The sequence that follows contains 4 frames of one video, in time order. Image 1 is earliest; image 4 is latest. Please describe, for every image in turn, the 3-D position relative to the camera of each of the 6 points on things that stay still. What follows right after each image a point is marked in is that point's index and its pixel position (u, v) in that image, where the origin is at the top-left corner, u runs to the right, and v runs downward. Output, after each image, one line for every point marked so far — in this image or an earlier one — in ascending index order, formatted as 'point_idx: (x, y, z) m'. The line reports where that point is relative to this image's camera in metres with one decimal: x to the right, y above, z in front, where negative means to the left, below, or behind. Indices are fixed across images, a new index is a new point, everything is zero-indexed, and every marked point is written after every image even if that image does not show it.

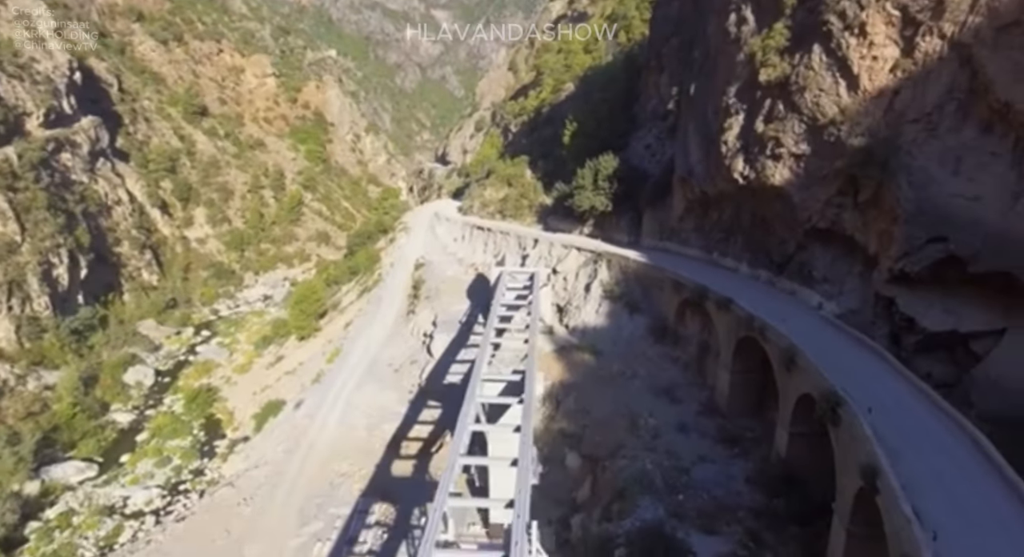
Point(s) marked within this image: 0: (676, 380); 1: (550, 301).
0: (+4.3, -2.6, +15.4) m
1: (+1.3, -0.7, +19.3) m
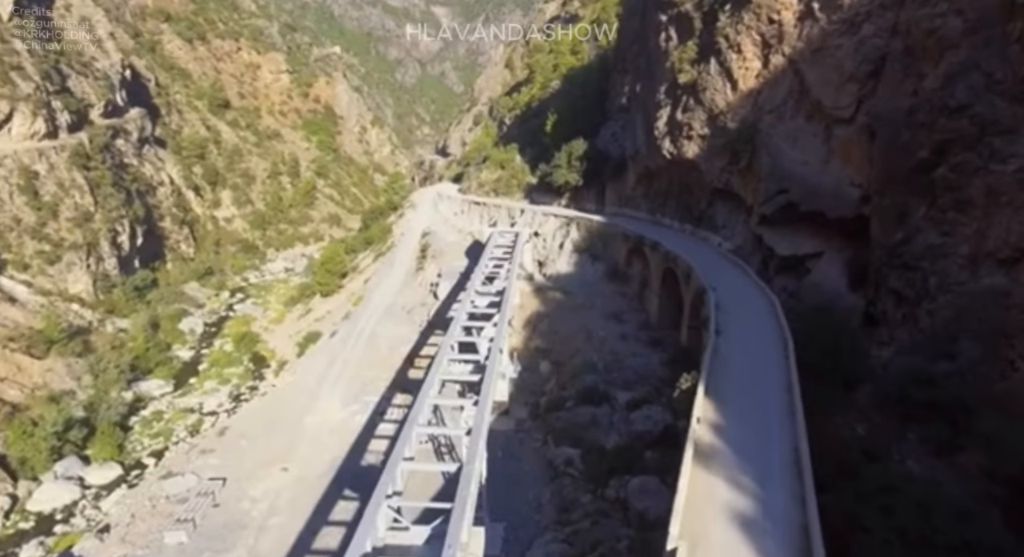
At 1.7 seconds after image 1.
0: (+3.9, -1.0, +20.4) m
1: (+0.8, +1.0, +24.2) m
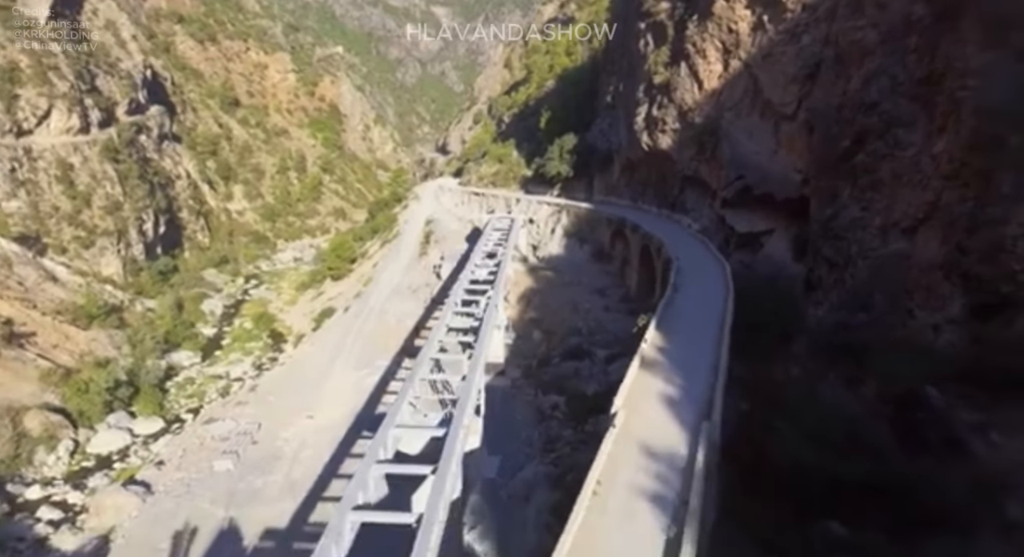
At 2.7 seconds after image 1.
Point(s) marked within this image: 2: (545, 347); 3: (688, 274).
0: (+3.7, -0.2, +22.8) m
1: (+0.7, +1.8, +26.7) m
2: (+1.1, -2.4, +19.9) m
3: (+4.6, +0.2, +15.2) m
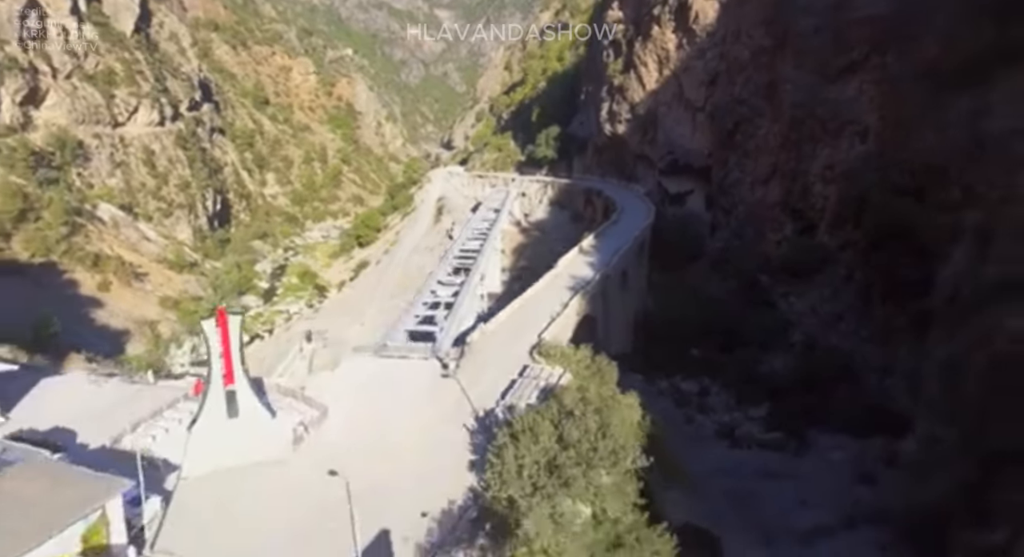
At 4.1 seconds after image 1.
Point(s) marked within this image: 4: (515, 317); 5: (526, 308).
0: (+3.5, +2.1, +29.9) m
1: (+0.5, +4.0, +33.7) m
2: (+0.9, -0.1, +26.9) m
3: (+4.4, +2.4, +22.2) m
4: (+0.1, -0.8, +12.0) m
5: (+0.3, -0.7, +12.5) m
